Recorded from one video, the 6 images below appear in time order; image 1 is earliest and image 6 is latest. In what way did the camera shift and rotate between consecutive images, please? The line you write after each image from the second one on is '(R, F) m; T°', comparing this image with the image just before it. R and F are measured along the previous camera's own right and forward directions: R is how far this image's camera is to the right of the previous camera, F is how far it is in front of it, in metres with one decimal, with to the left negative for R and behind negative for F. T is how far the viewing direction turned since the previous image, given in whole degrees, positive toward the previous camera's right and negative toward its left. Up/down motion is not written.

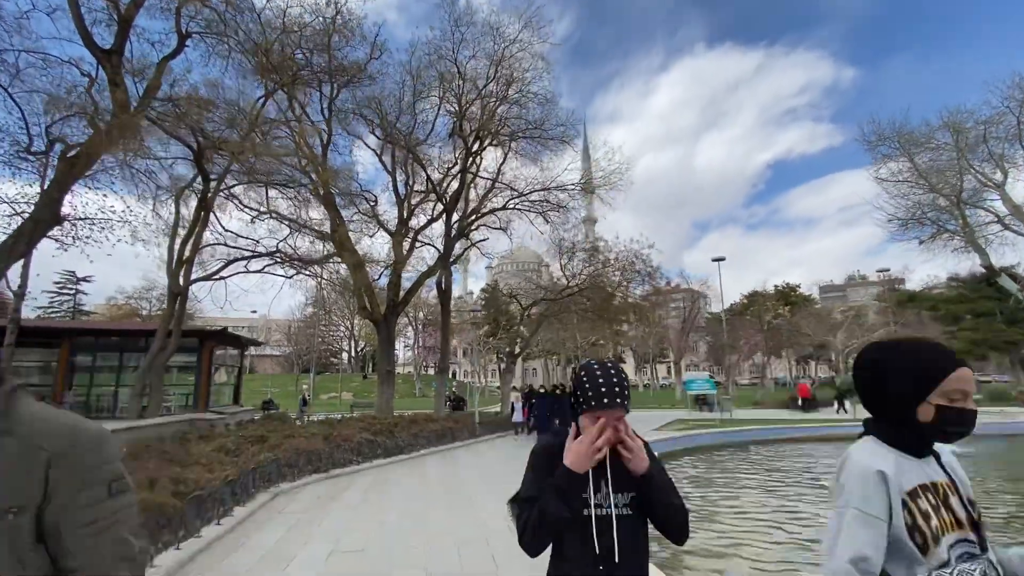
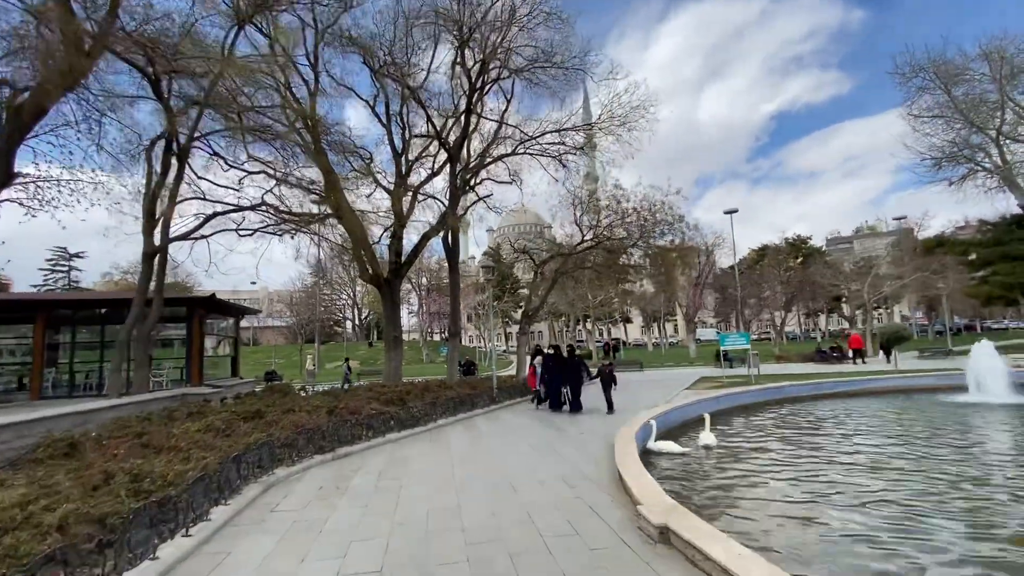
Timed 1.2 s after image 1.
(-0.5, +1.6) m; 0°
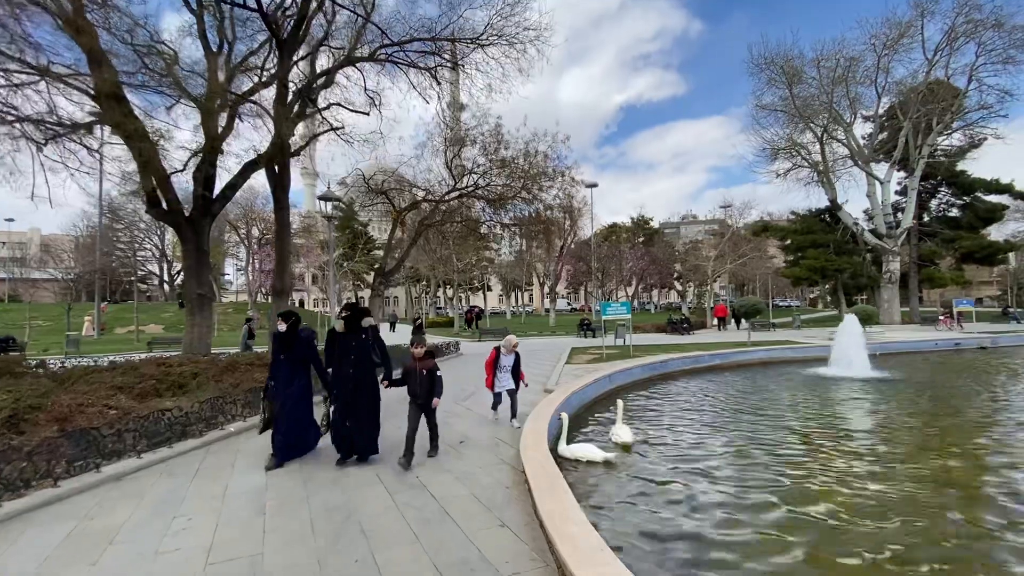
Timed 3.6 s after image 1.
(+0.1, +3.2) m; +17°
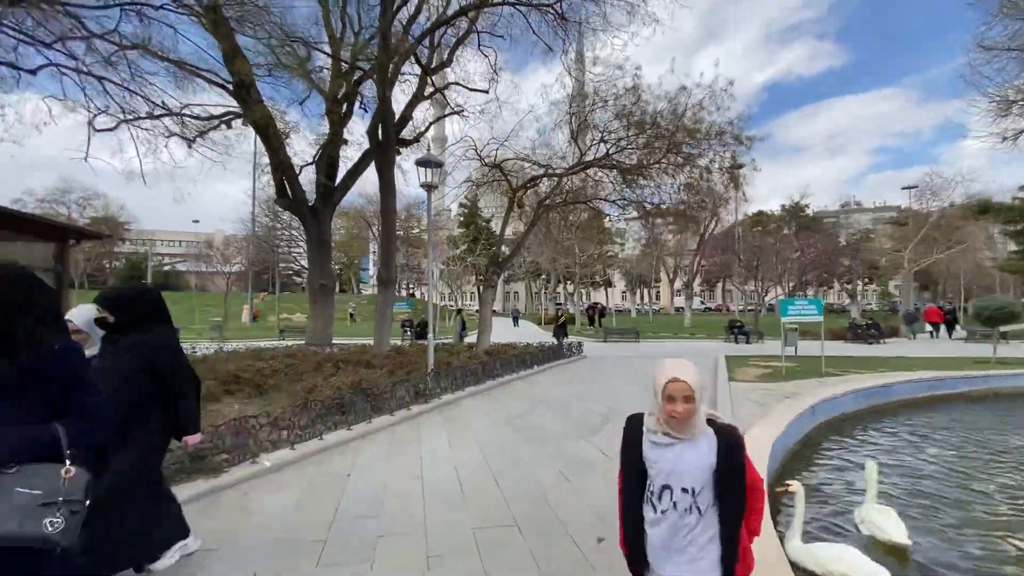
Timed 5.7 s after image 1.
(-0.4, +2.6) m; -14°
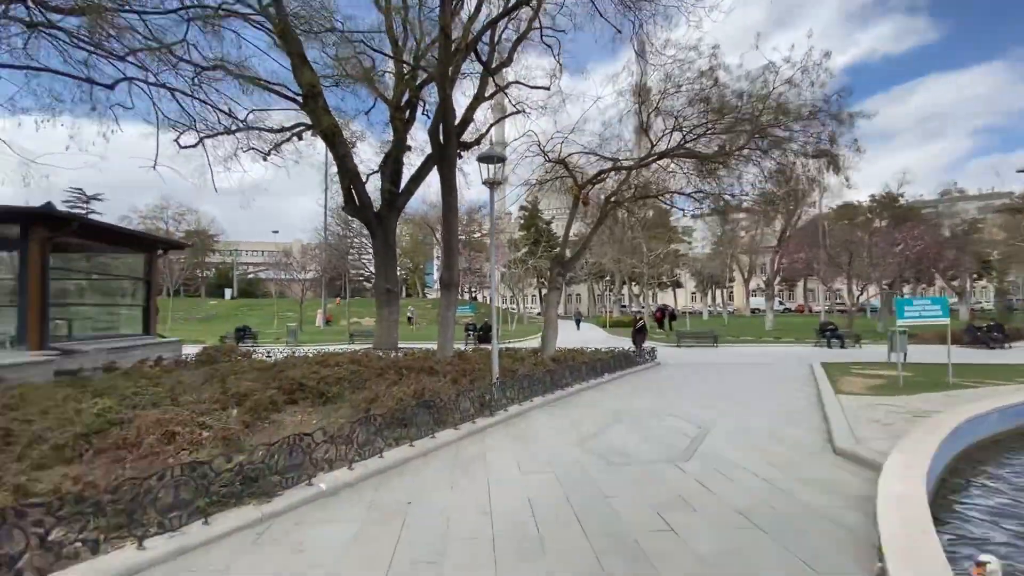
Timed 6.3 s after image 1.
(-0.2, +0.6) m; -7°
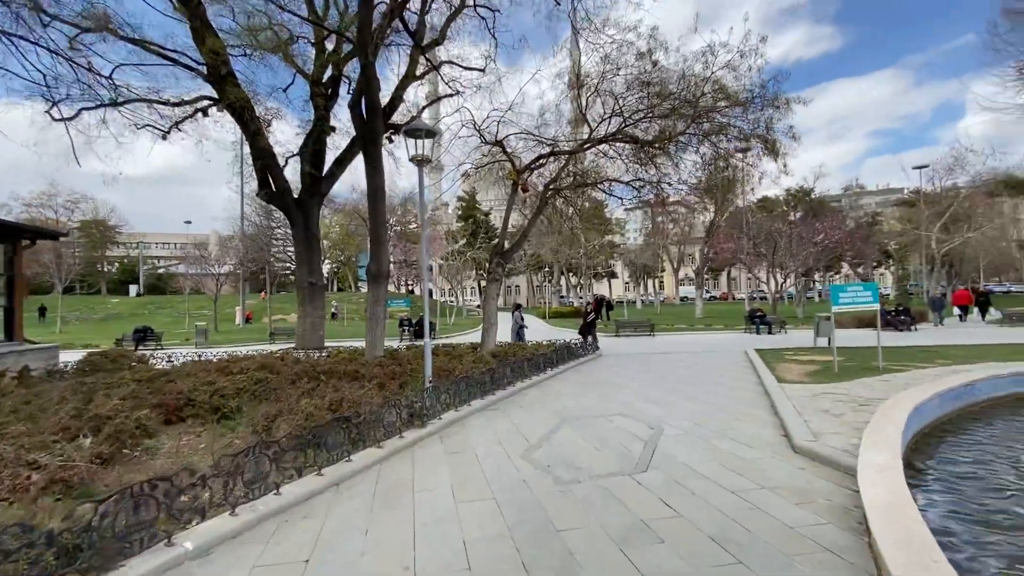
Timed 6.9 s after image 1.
(+0.1, +0.8) m; +7°
